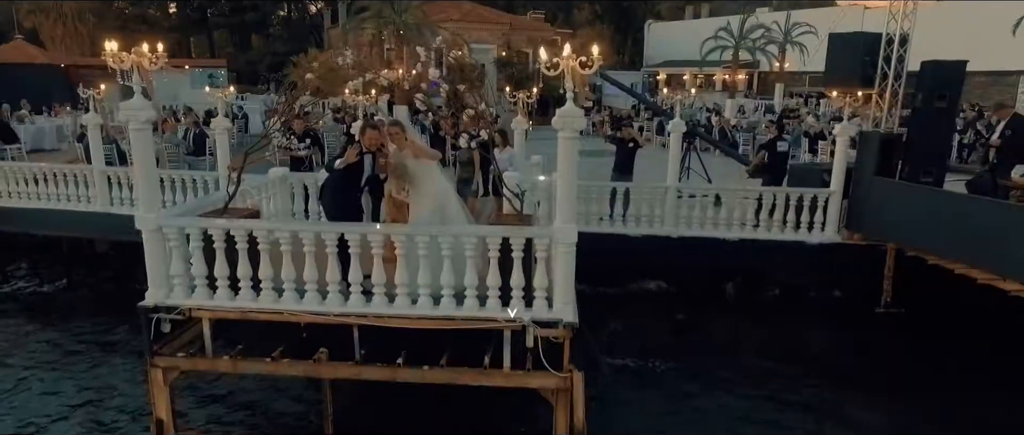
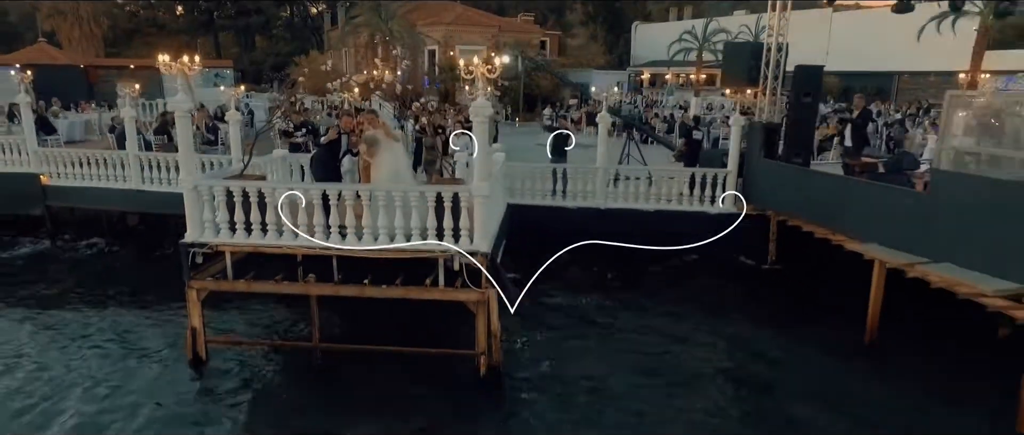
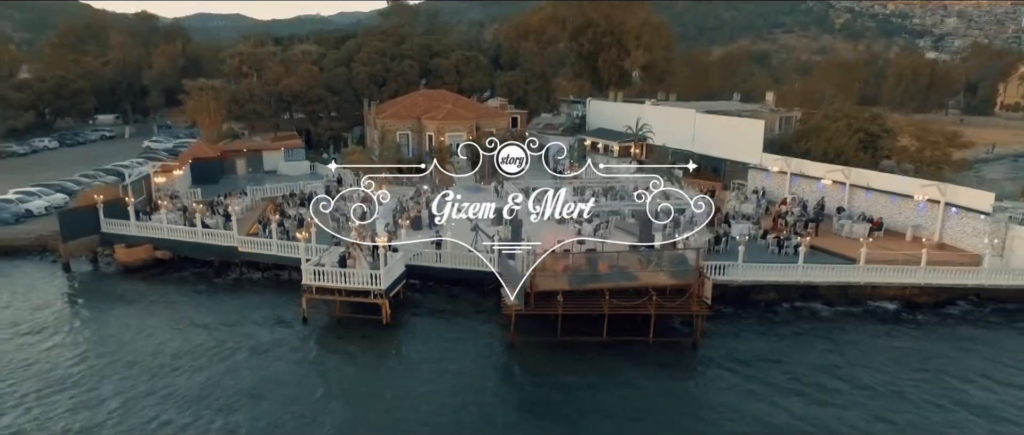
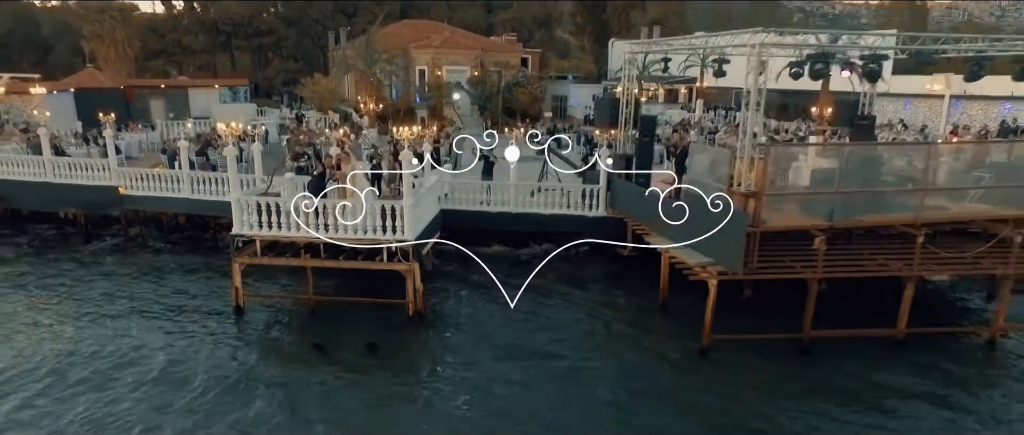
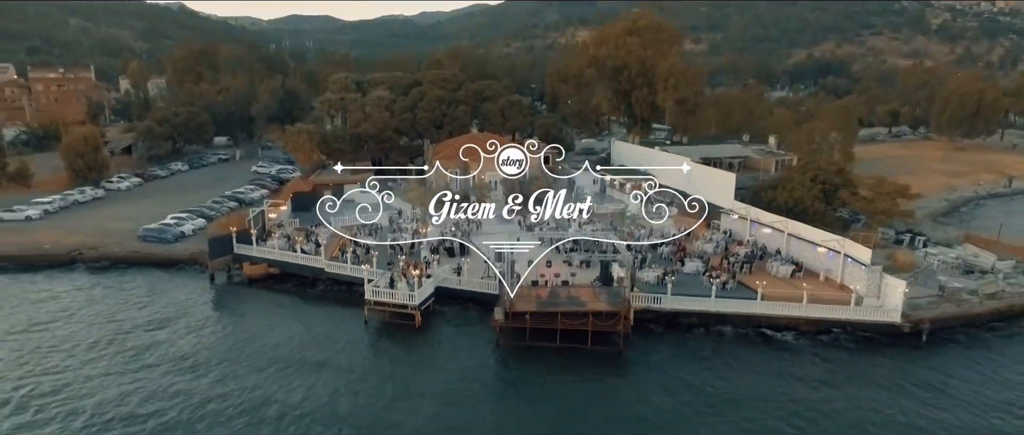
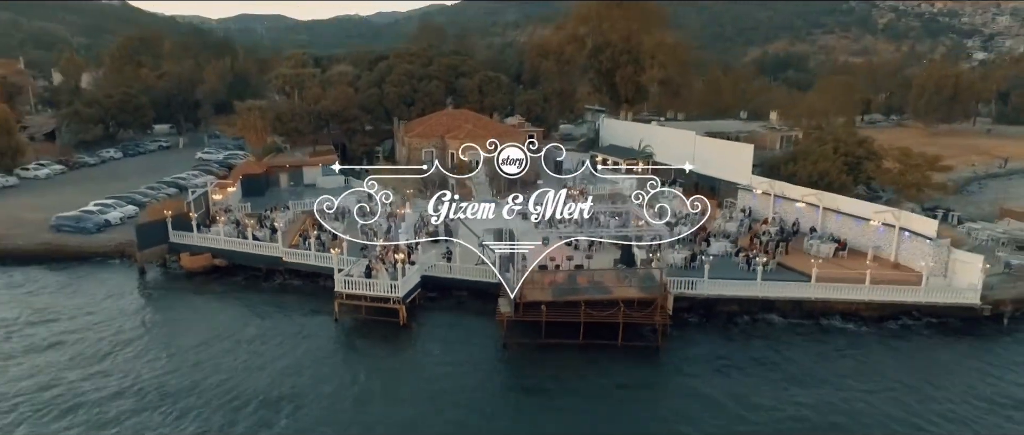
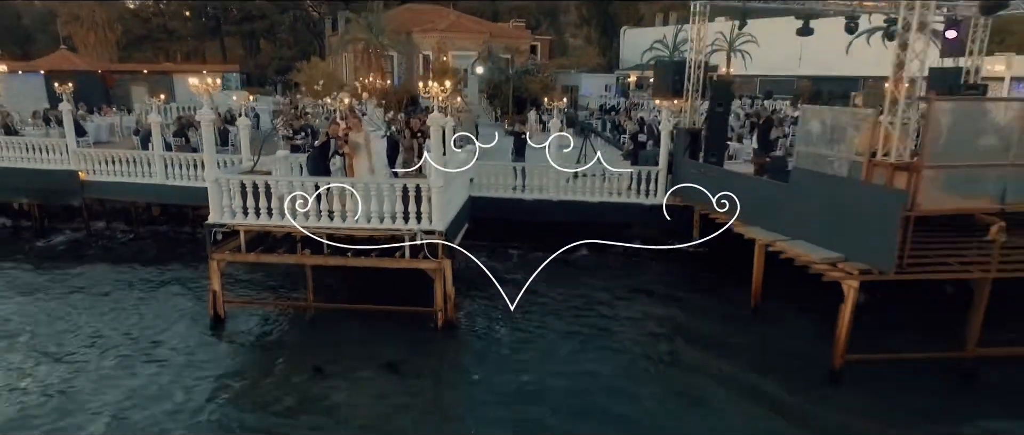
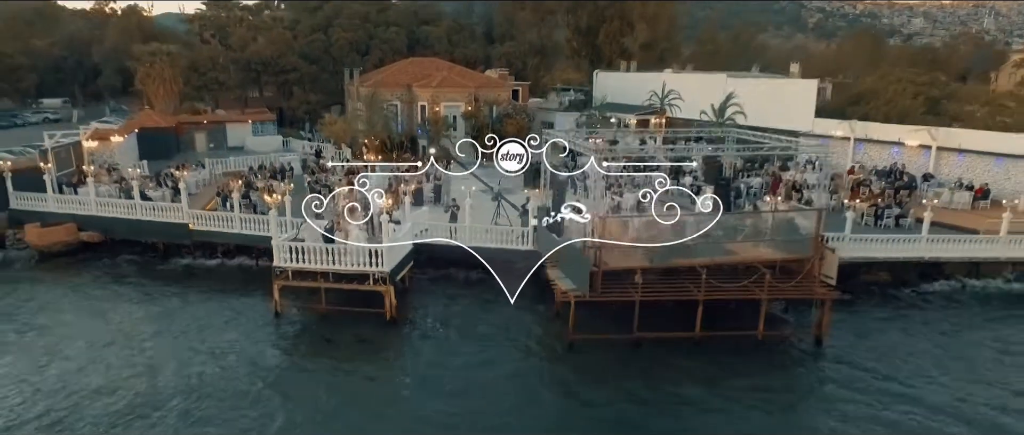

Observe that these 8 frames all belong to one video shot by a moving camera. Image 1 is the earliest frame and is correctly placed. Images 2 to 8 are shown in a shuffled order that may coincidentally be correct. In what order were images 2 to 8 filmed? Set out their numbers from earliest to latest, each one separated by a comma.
2, 7, 4, 8, 3, 6, 5
